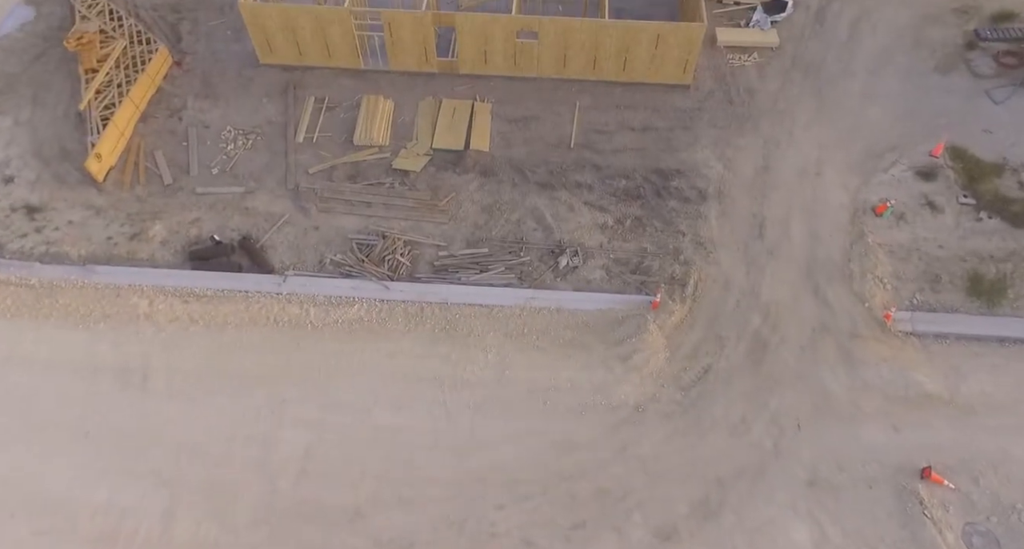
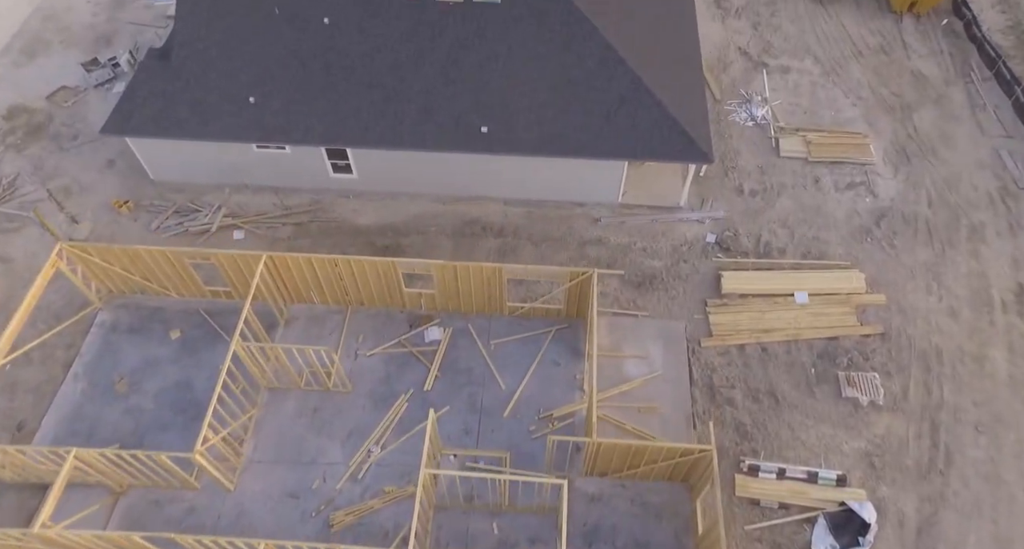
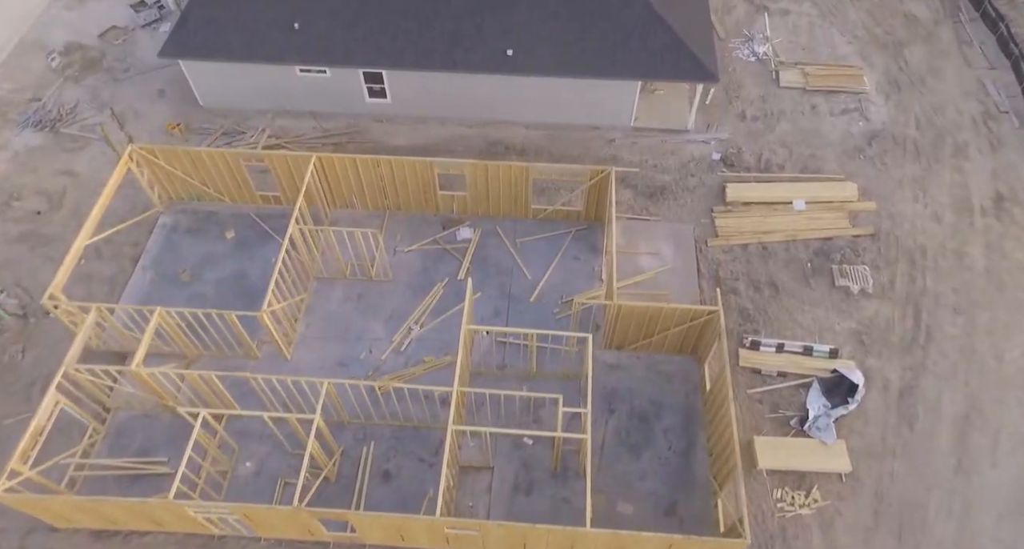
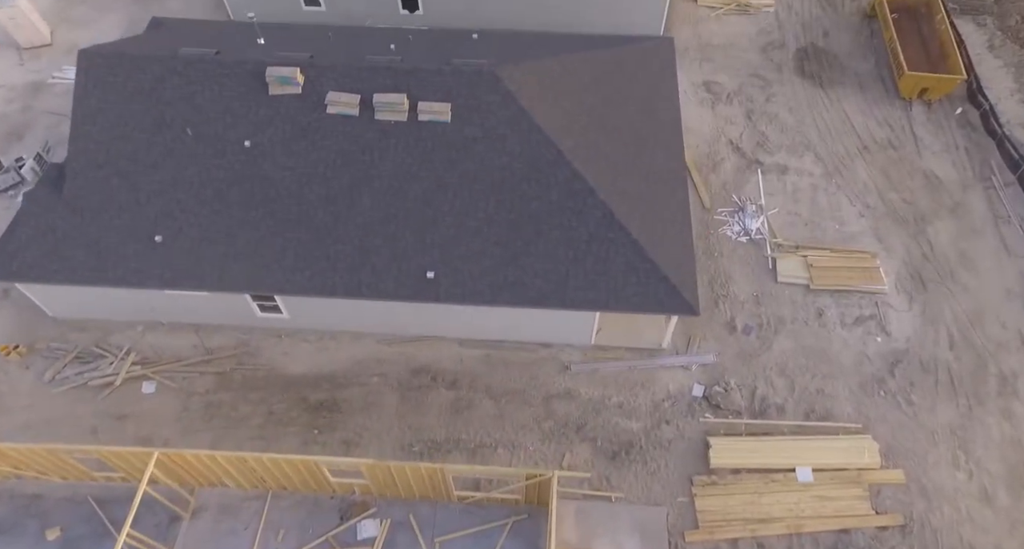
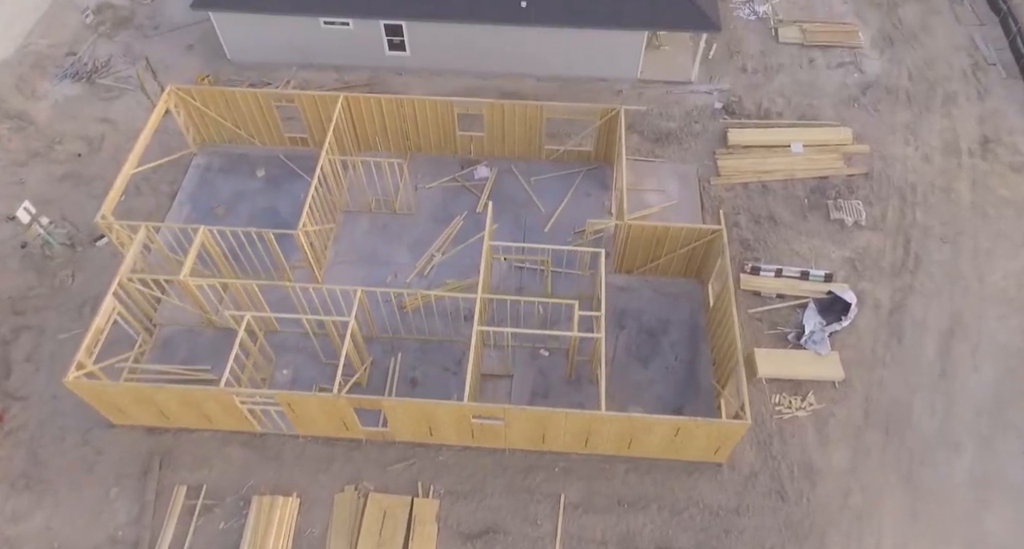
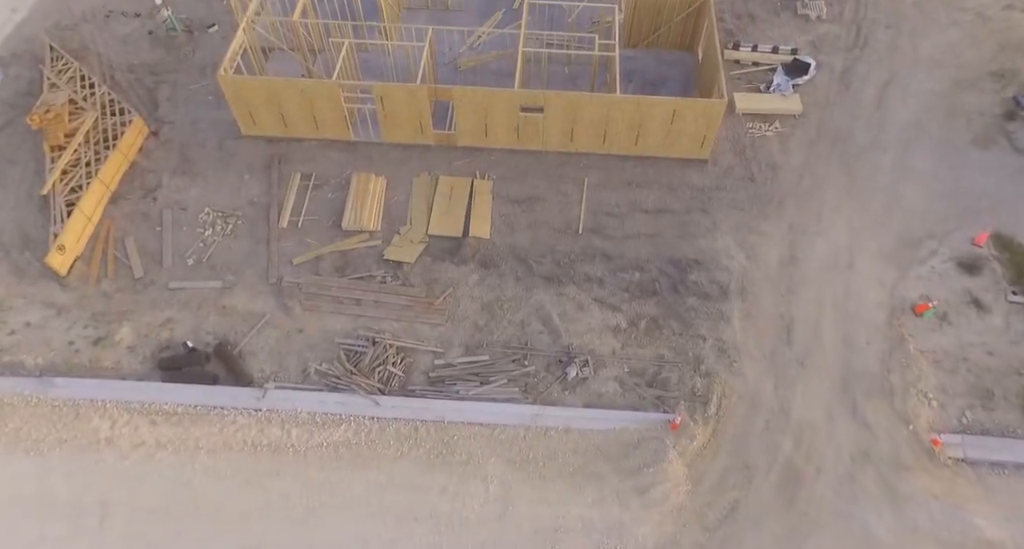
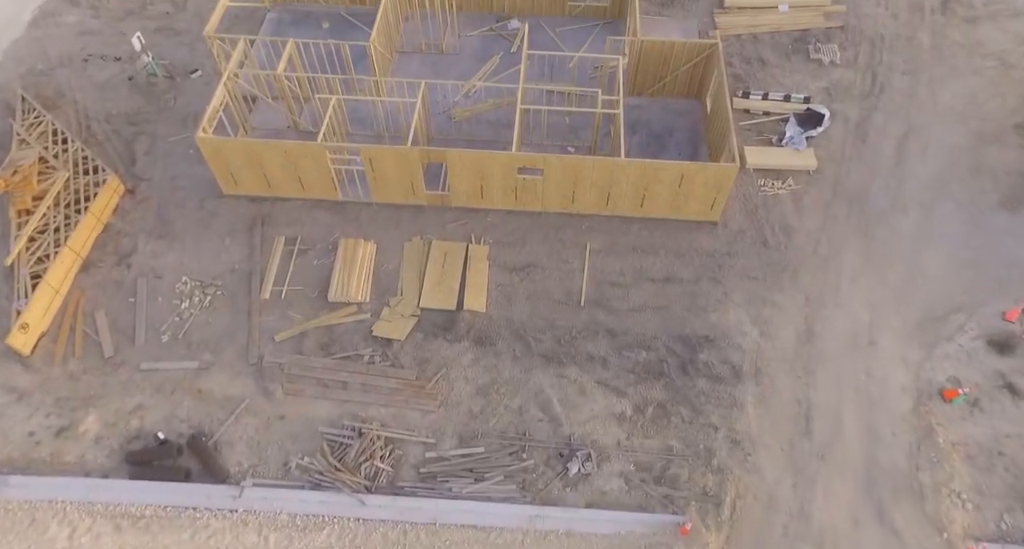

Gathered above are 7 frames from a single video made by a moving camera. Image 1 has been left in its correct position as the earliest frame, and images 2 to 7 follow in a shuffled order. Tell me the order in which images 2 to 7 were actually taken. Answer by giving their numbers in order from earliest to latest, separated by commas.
6, 7, 5, 3, 2, 4
